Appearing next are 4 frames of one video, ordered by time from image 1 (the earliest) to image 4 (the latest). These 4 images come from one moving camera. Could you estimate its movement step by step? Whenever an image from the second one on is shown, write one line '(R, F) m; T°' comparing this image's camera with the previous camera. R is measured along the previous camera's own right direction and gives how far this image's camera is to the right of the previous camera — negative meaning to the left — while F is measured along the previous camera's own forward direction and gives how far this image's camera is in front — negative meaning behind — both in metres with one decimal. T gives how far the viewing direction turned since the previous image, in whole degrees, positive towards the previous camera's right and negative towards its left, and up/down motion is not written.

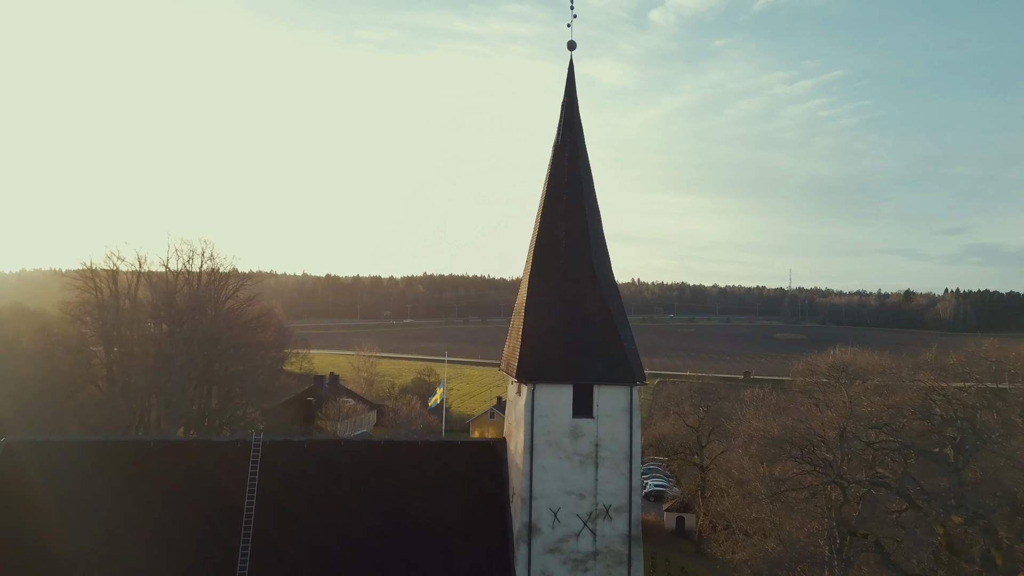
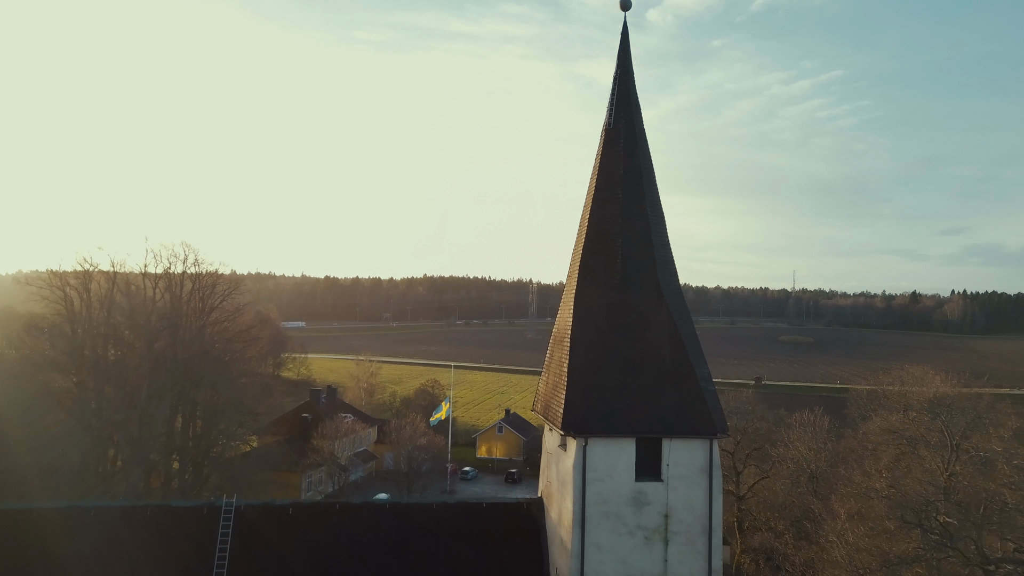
(-0.3, +1.4) m; 0°
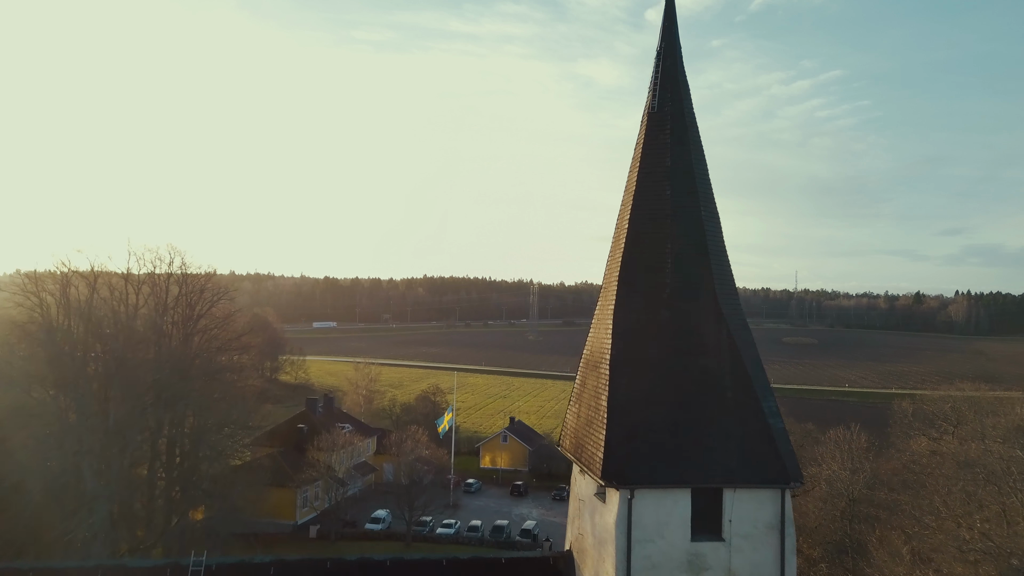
(-0.1, +0.8) m; 0°
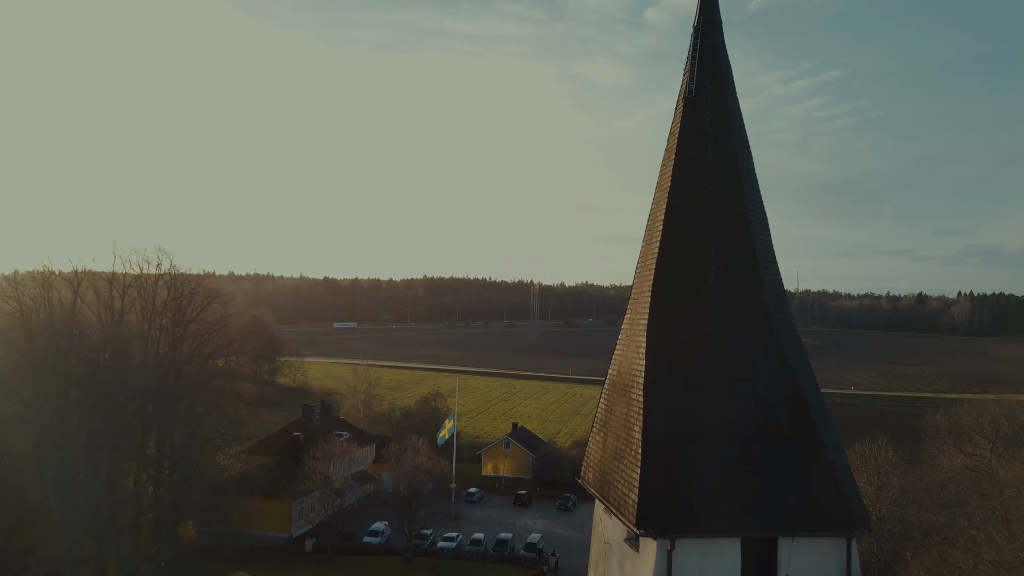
(-0.1, +0.6) m; 0°
